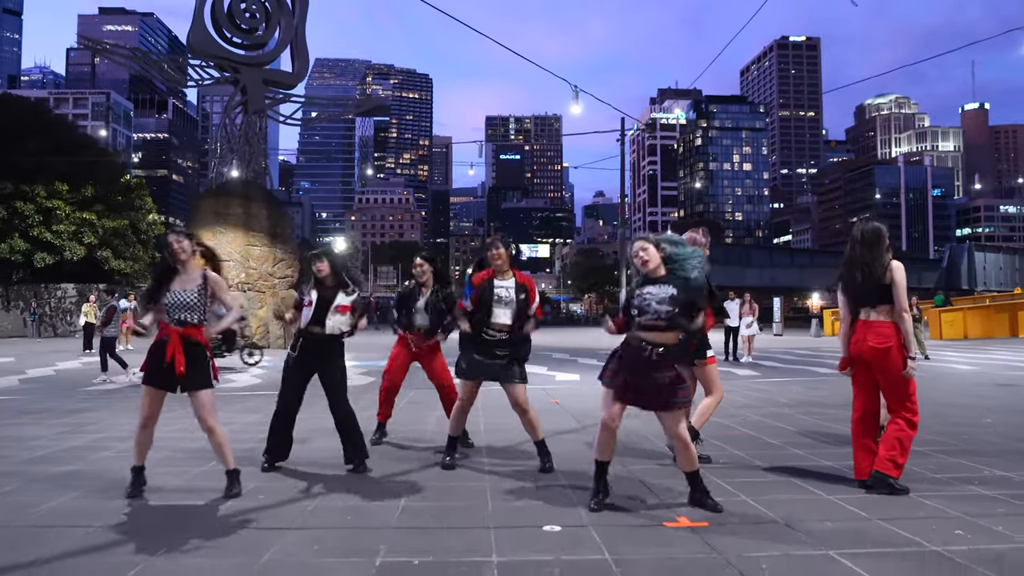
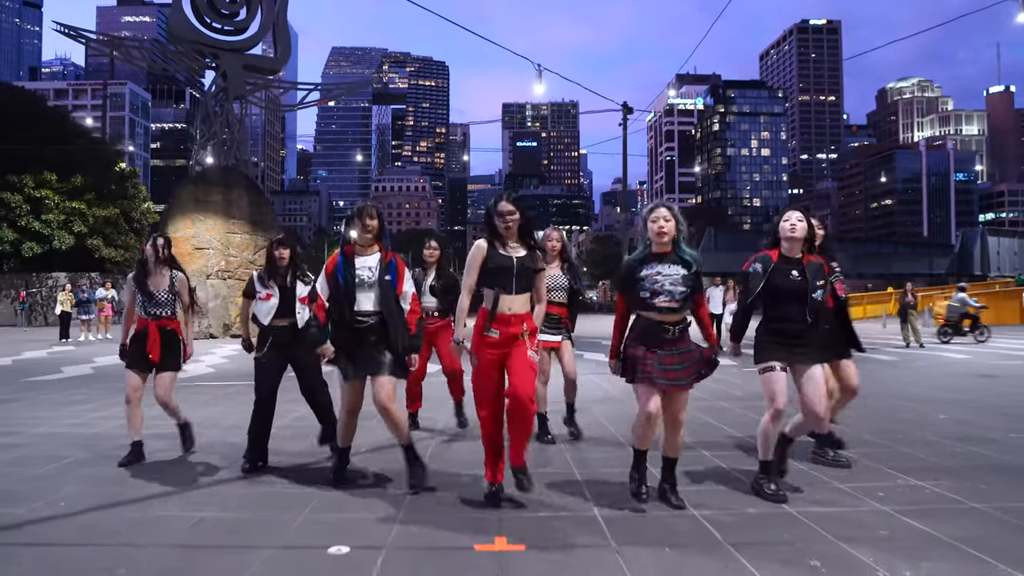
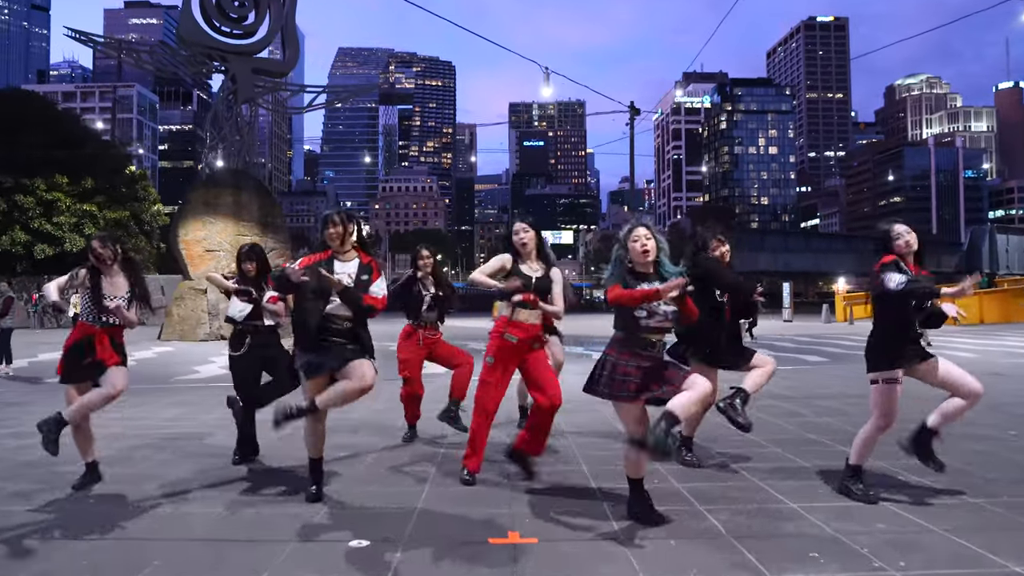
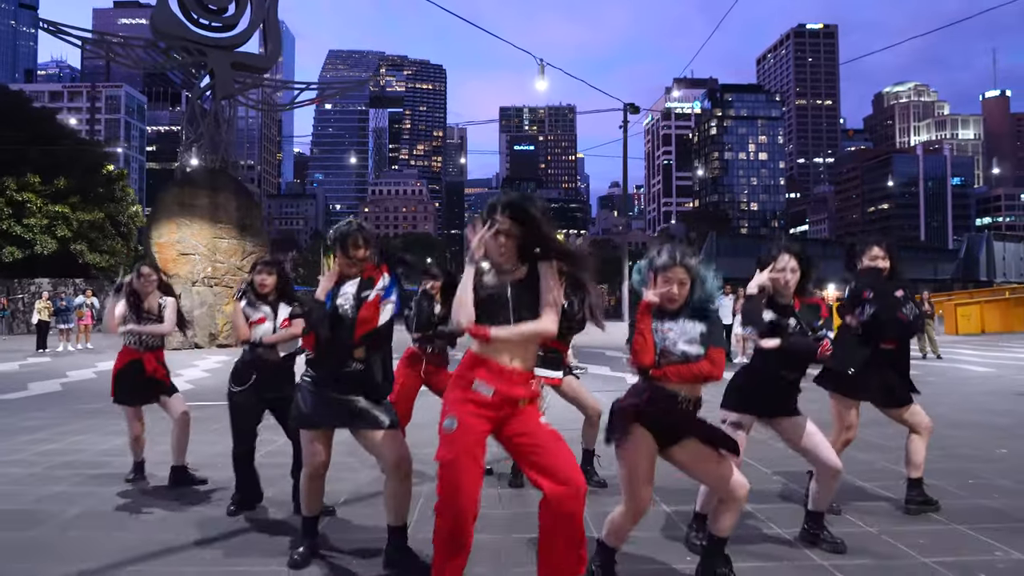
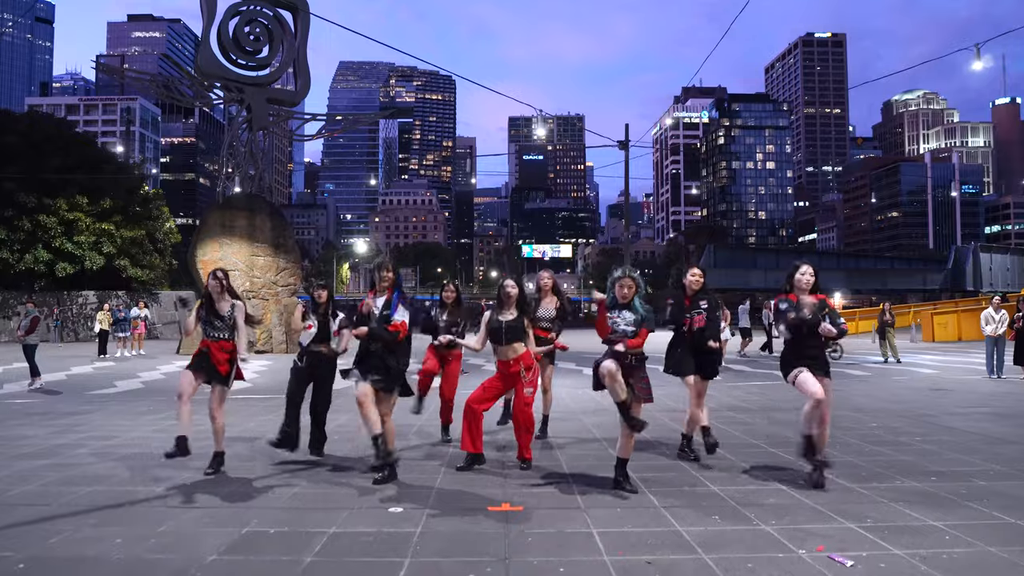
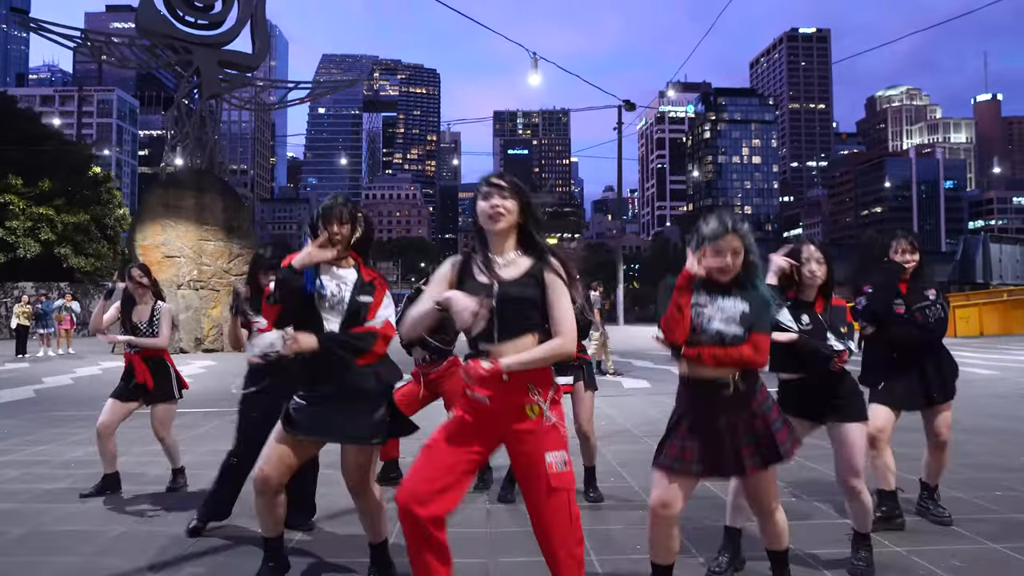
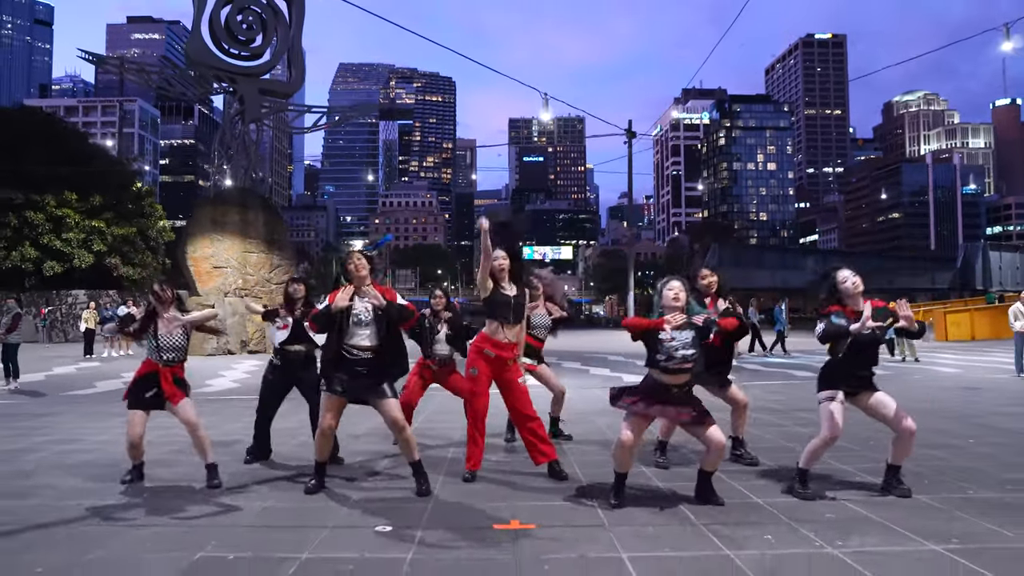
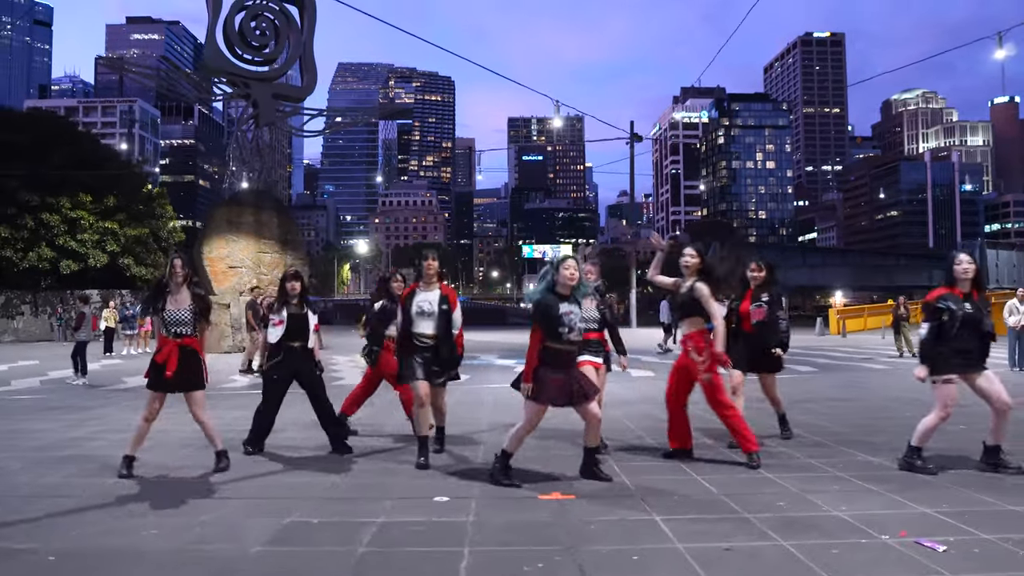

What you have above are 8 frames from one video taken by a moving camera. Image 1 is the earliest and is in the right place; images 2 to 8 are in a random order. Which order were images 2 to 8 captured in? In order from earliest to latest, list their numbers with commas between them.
8, 3, 7, 5, 2, 4, 6
